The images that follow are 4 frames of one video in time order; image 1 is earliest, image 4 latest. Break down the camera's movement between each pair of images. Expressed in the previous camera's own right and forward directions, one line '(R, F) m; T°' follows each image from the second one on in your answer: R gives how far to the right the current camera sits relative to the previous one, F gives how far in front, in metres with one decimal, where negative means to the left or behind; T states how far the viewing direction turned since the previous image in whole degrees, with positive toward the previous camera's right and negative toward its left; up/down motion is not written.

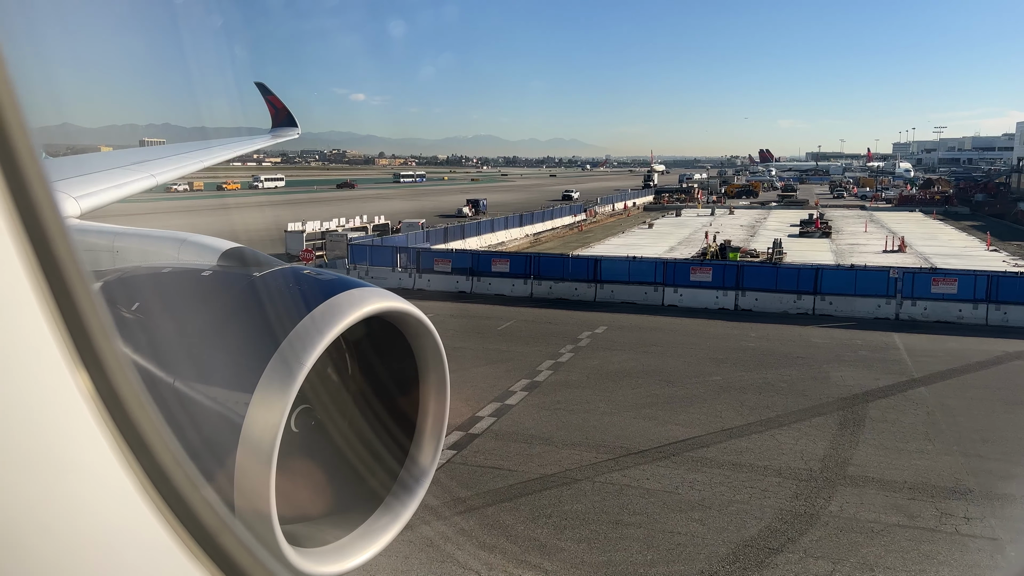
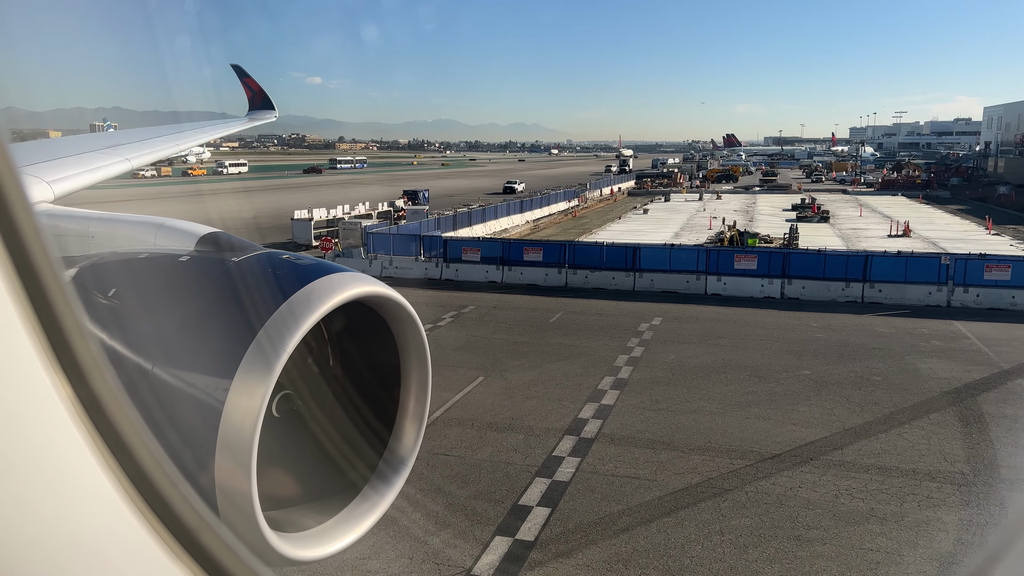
(-2.2, +0.9) m; +3°
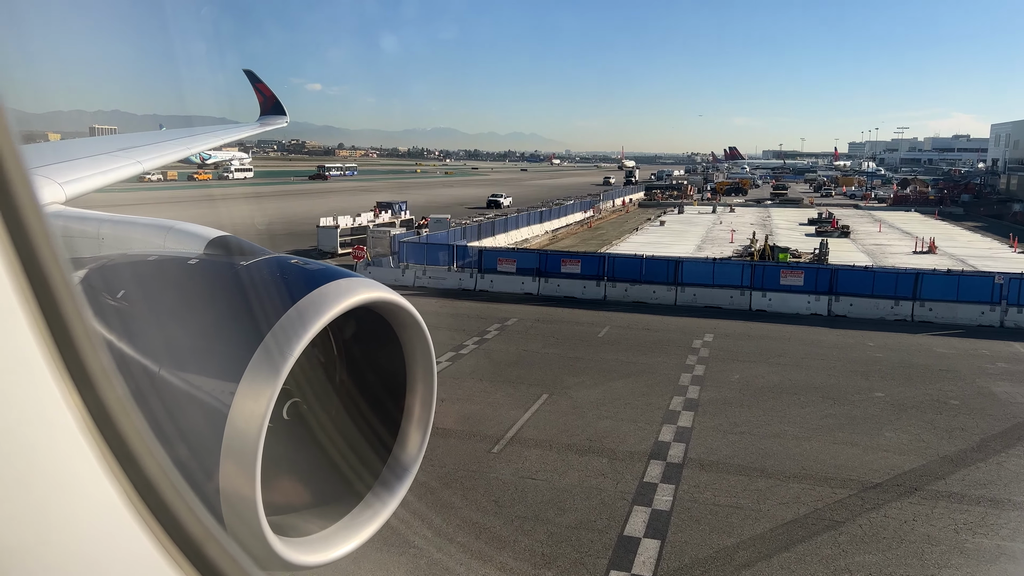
(-1.3, +0.4) m; 0°
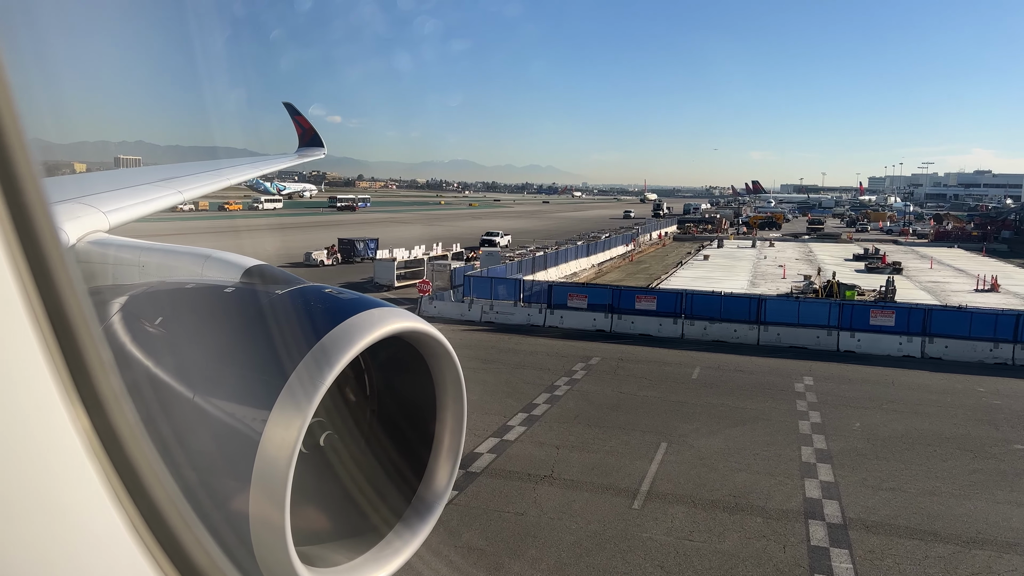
(-1.7, +0.5) m; -1°
